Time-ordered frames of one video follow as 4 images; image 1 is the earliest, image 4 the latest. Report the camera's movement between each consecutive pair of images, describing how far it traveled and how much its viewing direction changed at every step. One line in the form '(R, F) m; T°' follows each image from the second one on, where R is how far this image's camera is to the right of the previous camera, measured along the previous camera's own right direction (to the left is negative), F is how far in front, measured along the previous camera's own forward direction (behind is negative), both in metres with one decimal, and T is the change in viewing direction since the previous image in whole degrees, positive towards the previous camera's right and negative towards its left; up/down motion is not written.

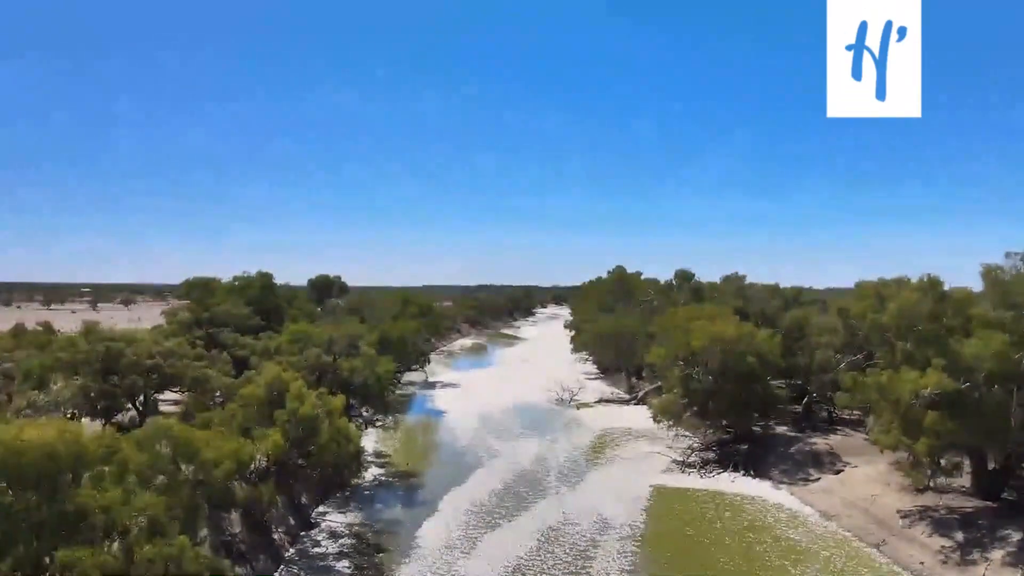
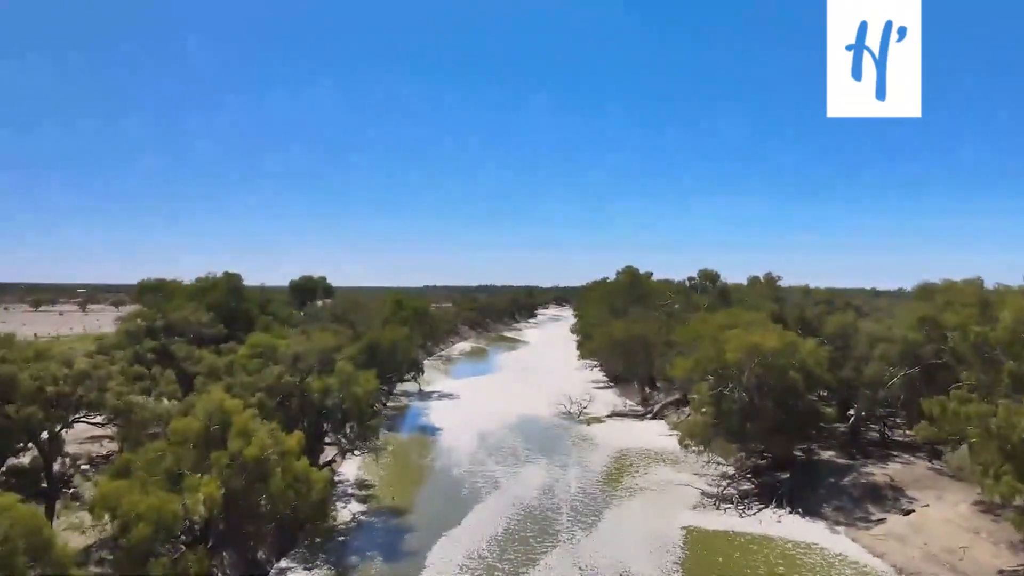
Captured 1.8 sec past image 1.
(-0.2, +5.2) m; 0°
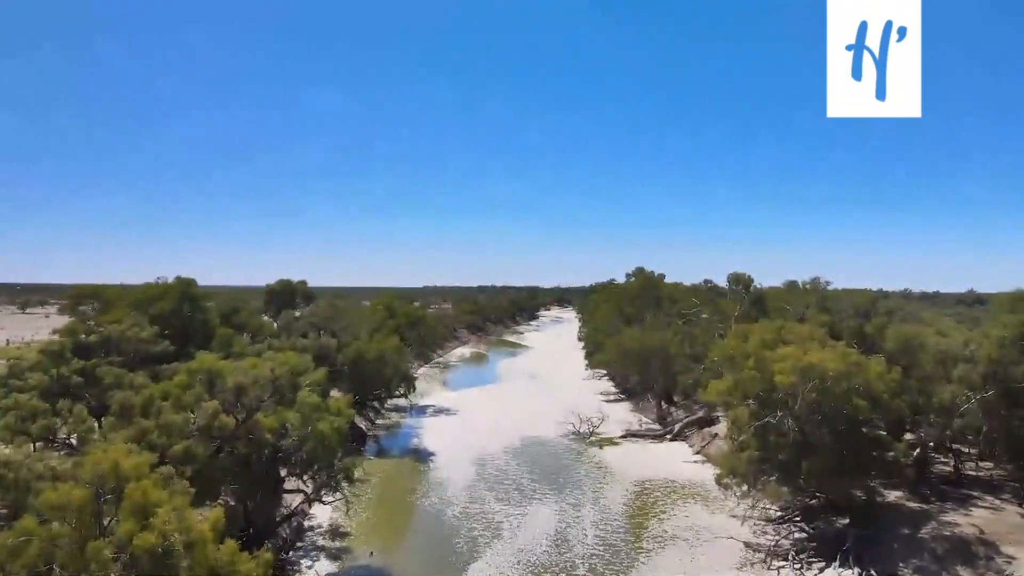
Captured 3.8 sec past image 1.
(-0.2, +5.4) m; 0°
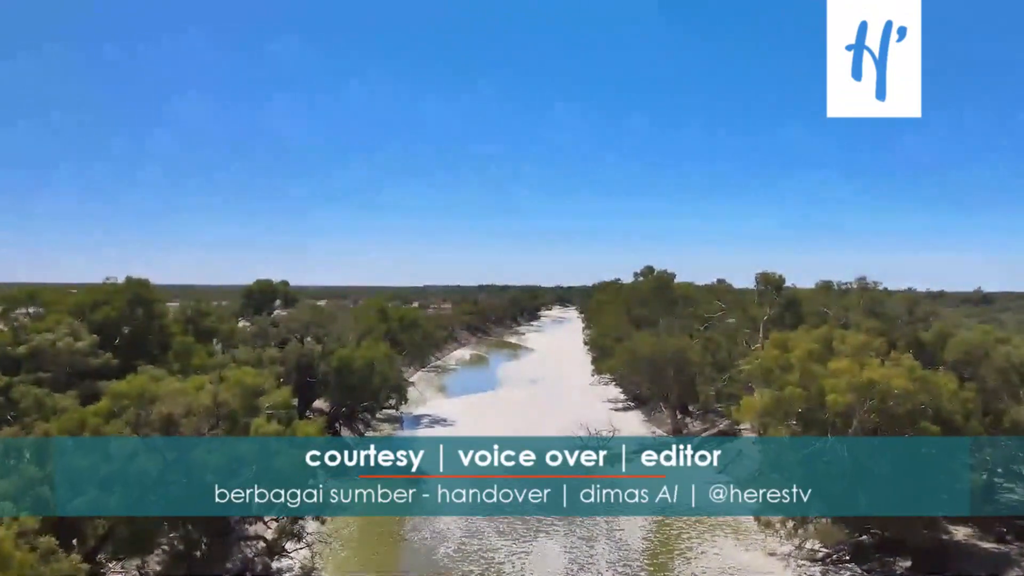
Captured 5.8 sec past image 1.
(-0.1, +4.0) m; 0°
